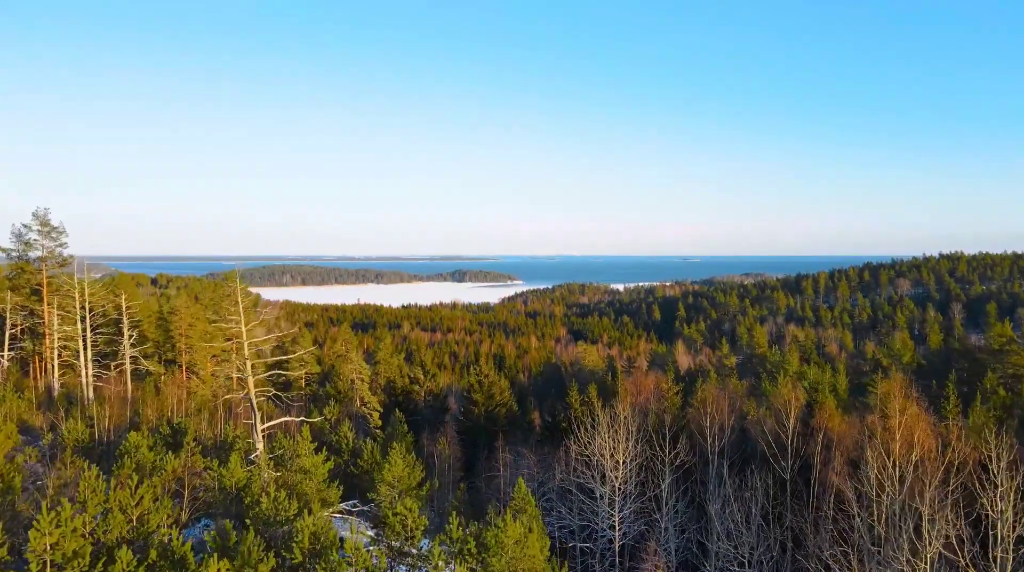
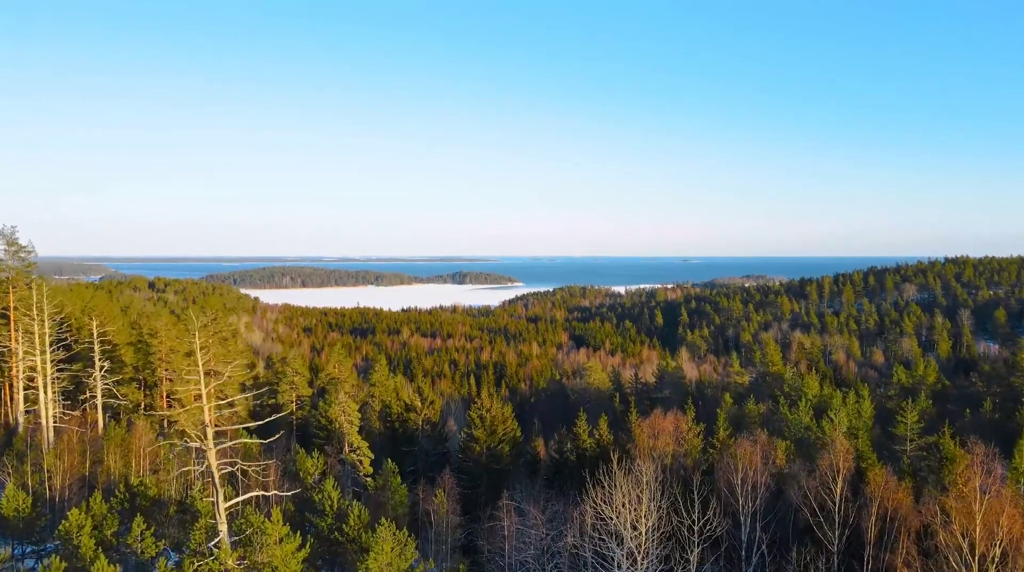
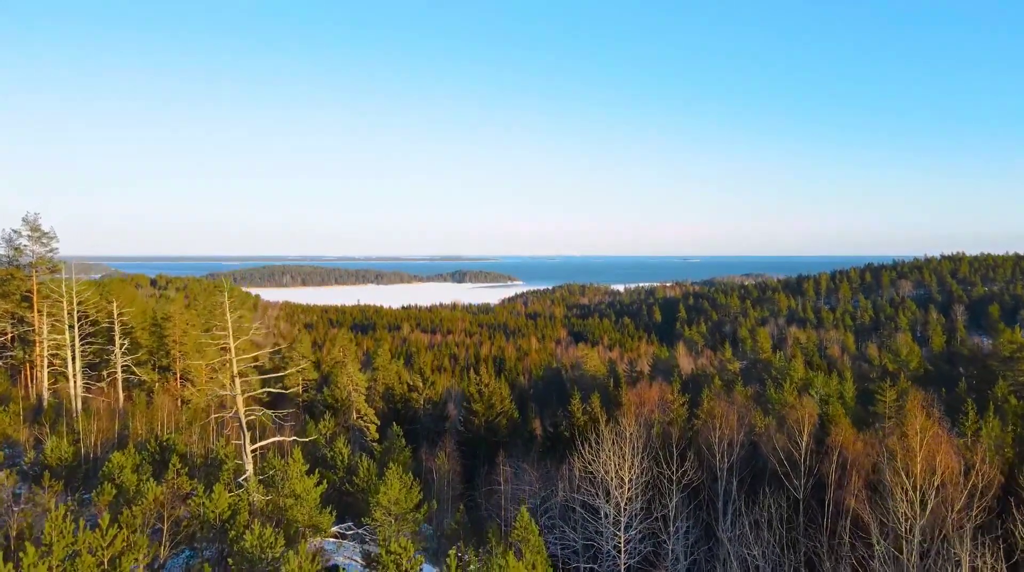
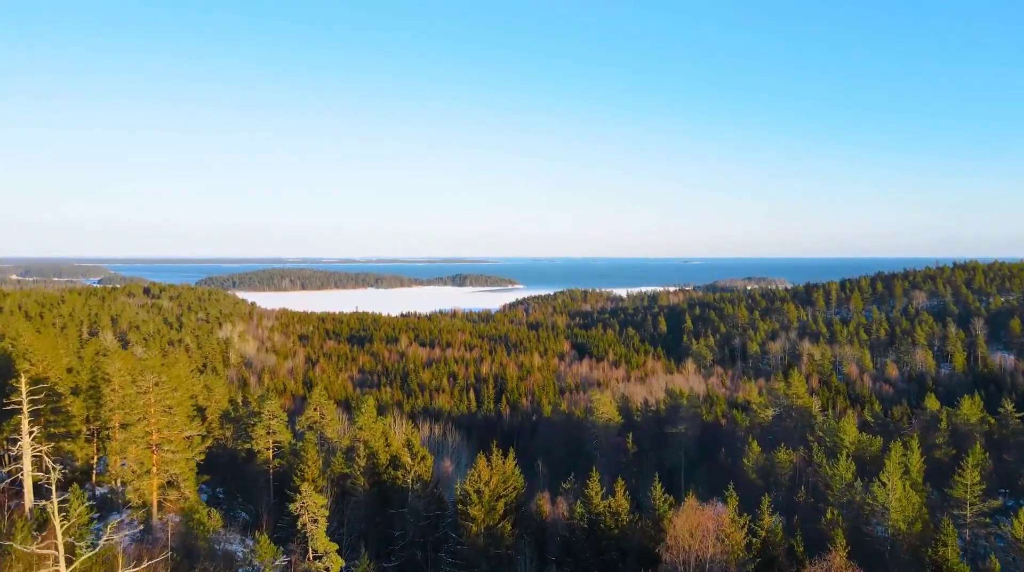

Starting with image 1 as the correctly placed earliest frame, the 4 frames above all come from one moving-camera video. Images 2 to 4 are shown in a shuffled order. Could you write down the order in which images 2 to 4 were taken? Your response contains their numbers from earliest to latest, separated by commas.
3, 2, 4
